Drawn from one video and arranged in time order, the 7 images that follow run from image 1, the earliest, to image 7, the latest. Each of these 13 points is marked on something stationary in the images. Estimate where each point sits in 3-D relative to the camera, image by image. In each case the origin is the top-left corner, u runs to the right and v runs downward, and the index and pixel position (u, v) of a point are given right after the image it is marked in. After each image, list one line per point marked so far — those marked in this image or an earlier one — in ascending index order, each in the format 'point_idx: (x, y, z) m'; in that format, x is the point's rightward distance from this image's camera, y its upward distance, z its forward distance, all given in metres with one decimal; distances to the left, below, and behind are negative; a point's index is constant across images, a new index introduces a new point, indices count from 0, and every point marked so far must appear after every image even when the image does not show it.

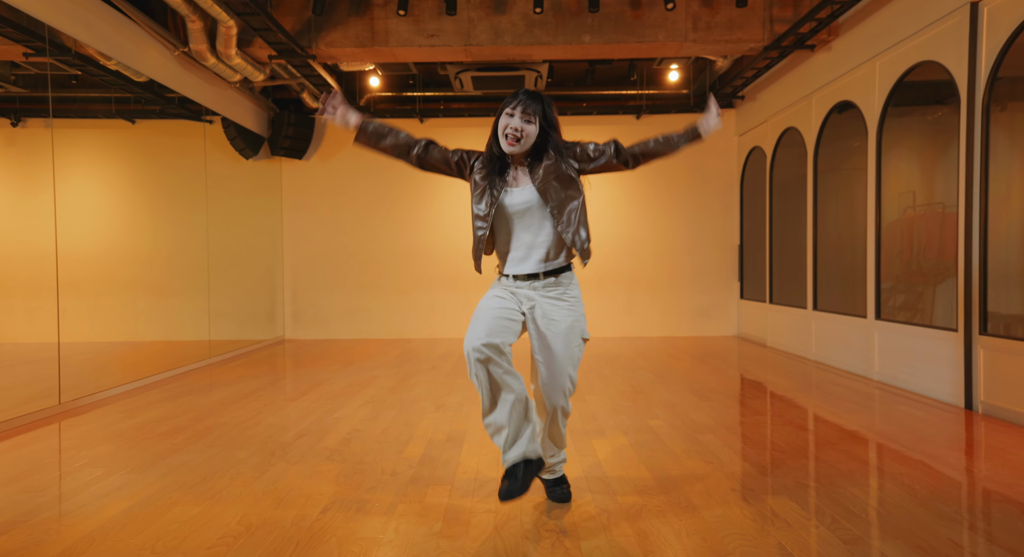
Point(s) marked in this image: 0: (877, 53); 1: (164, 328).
0: (+2.8, +1.8, +4.5) m
1: (-3.2, -0.5, +5.3) m
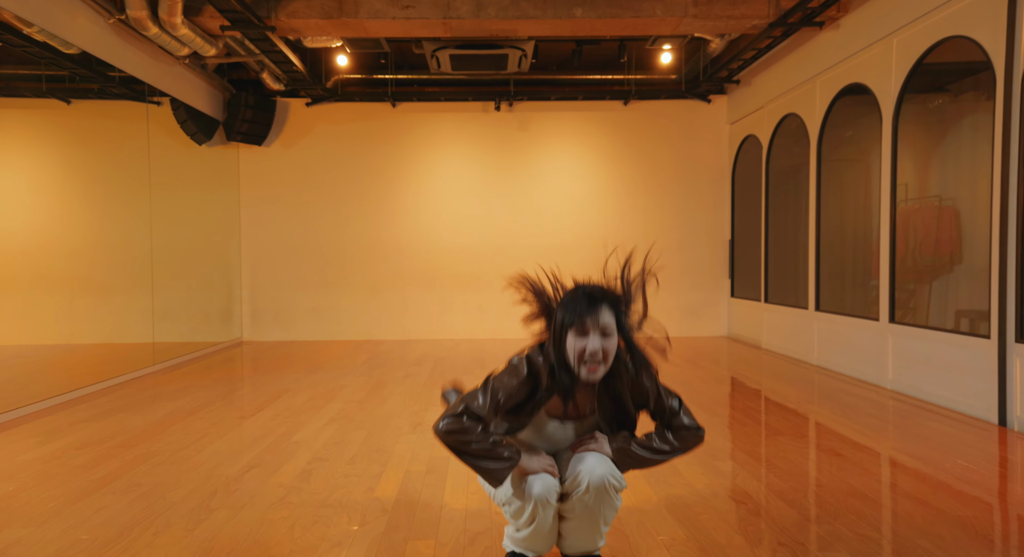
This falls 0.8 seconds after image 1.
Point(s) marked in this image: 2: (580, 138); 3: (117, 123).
0: (+2.7, +1.8, +4.2) m
1: (-3.4, -0.4, +4.7) m
2: (+0.8, +1.7, +7.1) m
3: (-3.4, +1.4, +4.9) m
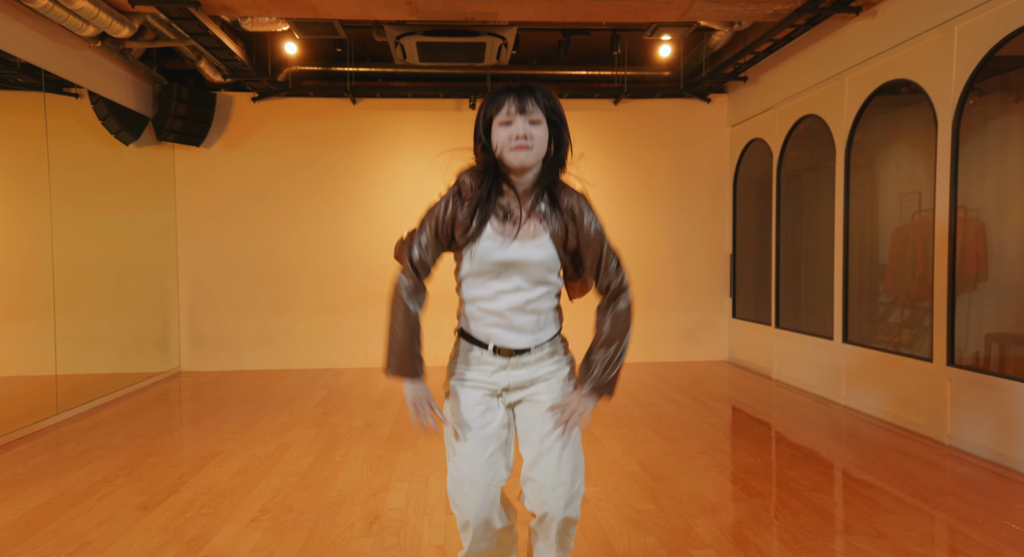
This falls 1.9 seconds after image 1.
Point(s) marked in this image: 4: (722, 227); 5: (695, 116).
0: (+2.6, +1.6, +3.6) m
1: (-3.5, -0.7, +3.9) m
2: (+0.6, +1.5, +6.4) m
3: (-3.6, +1.1, +4.0) m
4: (+2.3, +0.6, +6.6) m
5: (+1.9, +1.8, +6.5) m
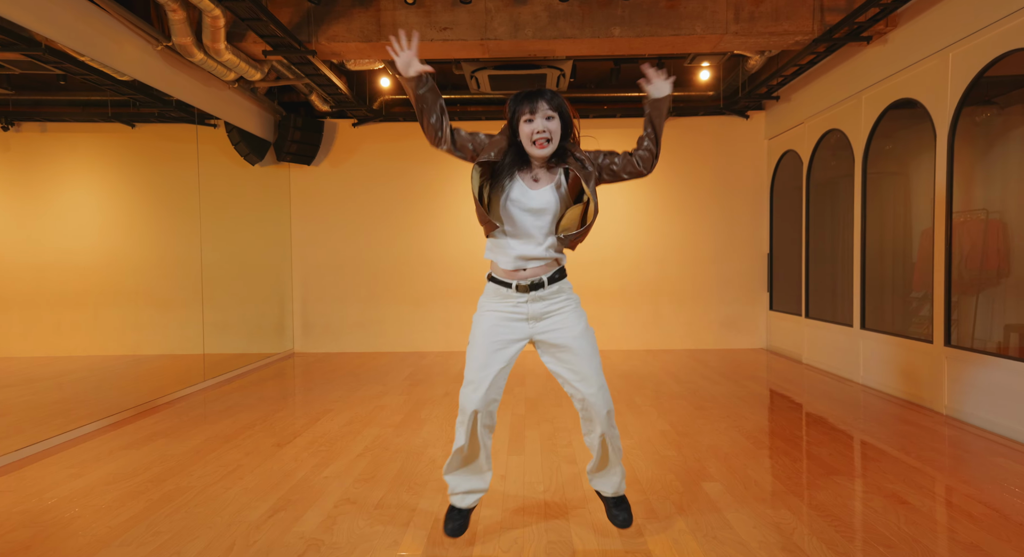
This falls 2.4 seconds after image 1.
0: (+3.0, +1.6, +3.9) m
1: (-3.1, -0.6, +5.0) m
2: (+1.3, +1.5, +7.0) m
3: (-3.1, +1.2, +5.1) m
4: (+3.0, +0.6, +6.9) m
5: (+2.7, +1.8, +6.9) m
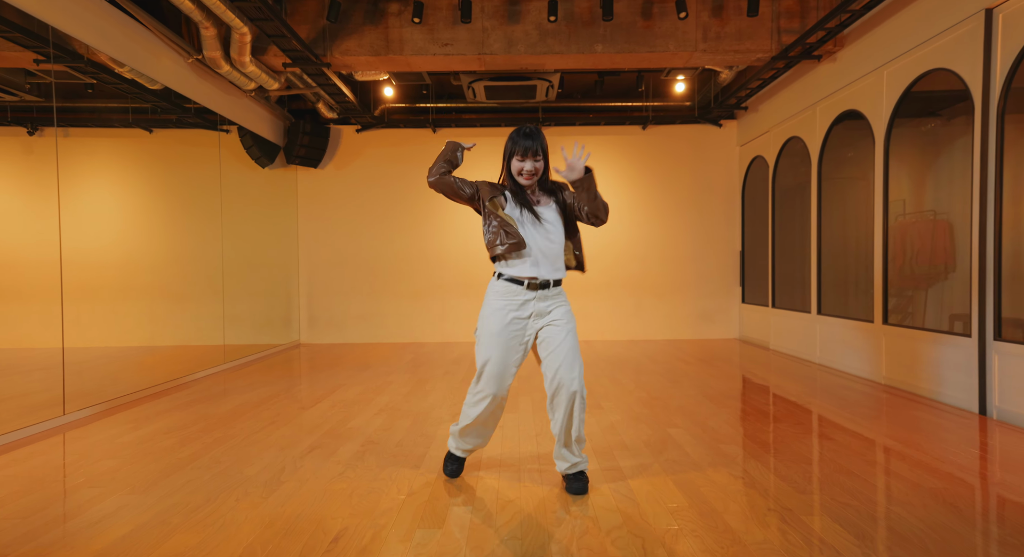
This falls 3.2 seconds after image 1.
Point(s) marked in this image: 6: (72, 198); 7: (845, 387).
0: (+2.9, +1.7, +4.5) m
1: (-3.1, -0.5, +5.4) m
2: (+1.2, +1.6, +7.5) m
3: (-3.1, +1.3, +5.6) m
4: (+2.9, +0.6, +7.5) m
5: (+2.6, +1.9, +7.5) m
6: (-3.2, +0.6, +4.2) m
7: (+2.7, -0.9, +4.6) m
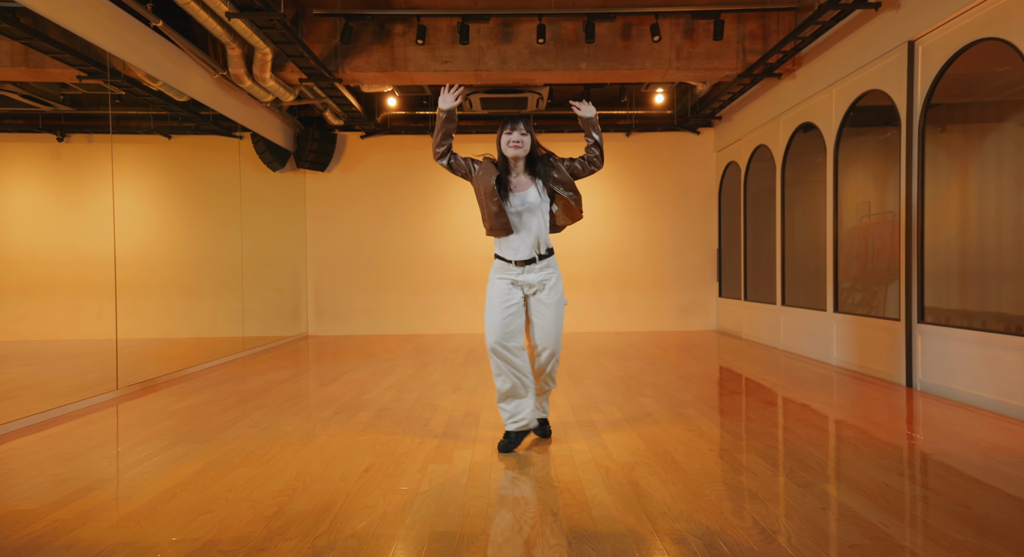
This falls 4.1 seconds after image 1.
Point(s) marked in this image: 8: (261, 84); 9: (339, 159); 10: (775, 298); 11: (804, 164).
0: (+2.9, +1.8, +5.1) m
1: (-3.2, -0.5, +5.9) m
2: (+1.1, +1.6, +8.1) m
3: (-3.2, +1.3, +6.1) m
4: (+2.8, +0.7, +8.1) m
5: (+2.5, +1.9, +8.1) m
6: (-3.2, +0.6, +4.7) m
7: (+2.6, -0.8, +5.2) m
8: (-2.5, +1.9, +5.6) m
9: (-2.5, +1.7, +8.2) m
10: (+3.0, -0.2, +6.4) m
11: (+2.9, +1.2, +5.7) m
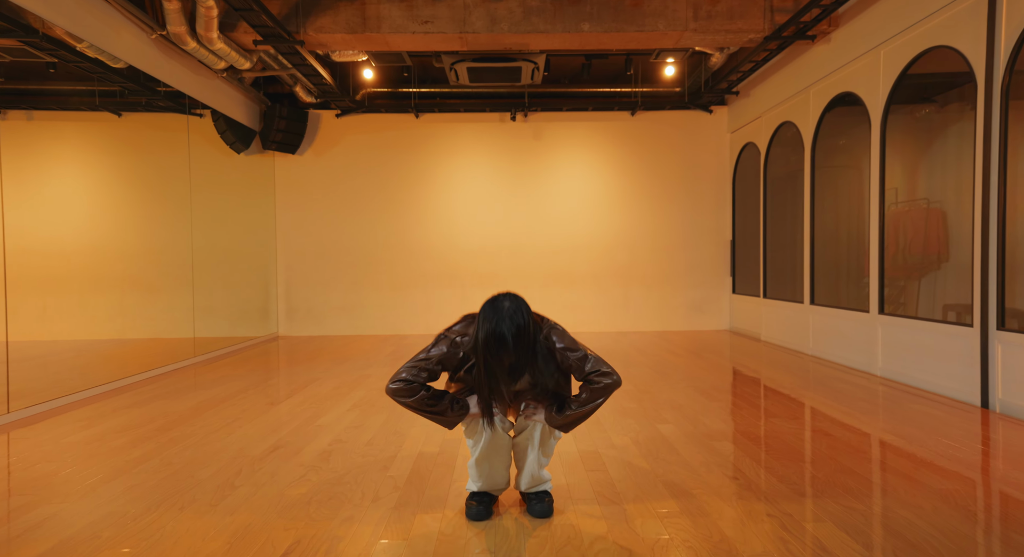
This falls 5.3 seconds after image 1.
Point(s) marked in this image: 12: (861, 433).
0: (+2.8, +1.8, +4.4) m
1: (-3.3, -0.4, +5.2) m
2: (+1.0, +1.7, +7.3) m
3: (-3.3, +1.4, +5.3) m
4: (+2.7, +0.8, +7.4) m
5: (+2.4, +2.0, +7.3) m
6: (-3.3, +0.7, +3.9) m
7: (+2.6, -0.8, +4.4) m
8: (-2.6, +2.0, +4.8) m
9: (-2.6, +1.8, +7.4) m
10: (+2.9, -0.2, +5.7) m
11: (+2.8, +1.2, +5.0) m
12: (+1.9, -0.9, +3.2) m
